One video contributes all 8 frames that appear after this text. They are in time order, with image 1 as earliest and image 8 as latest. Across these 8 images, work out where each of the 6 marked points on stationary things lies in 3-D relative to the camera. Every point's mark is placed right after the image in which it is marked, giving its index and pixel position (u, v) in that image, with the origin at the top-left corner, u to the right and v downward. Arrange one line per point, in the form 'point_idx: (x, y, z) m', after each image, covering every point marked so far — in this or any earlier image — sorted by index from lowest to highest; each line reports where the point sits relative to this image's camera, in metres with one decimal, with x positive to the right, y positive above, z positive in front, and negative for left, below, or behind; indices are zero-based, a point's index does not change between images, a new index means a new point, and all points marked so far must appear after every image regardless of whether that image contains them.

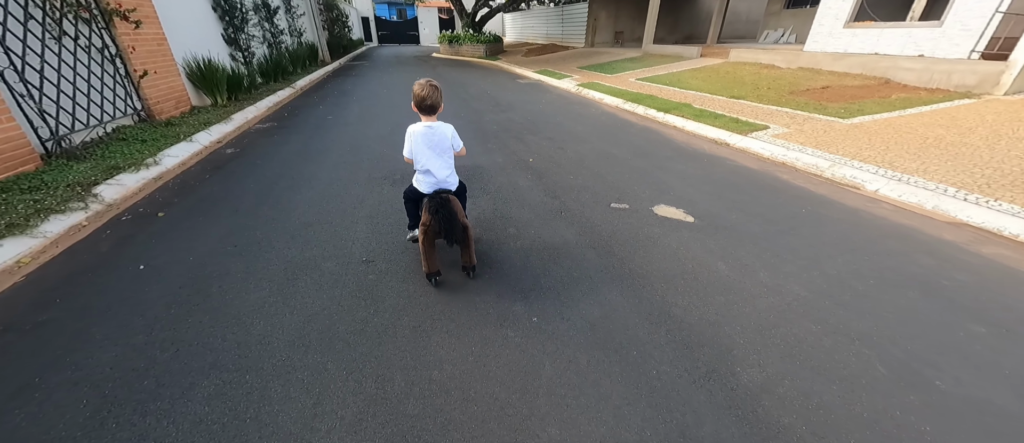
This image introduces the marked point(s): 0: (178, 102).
0: (-5.1, +1.8, +5.9) m
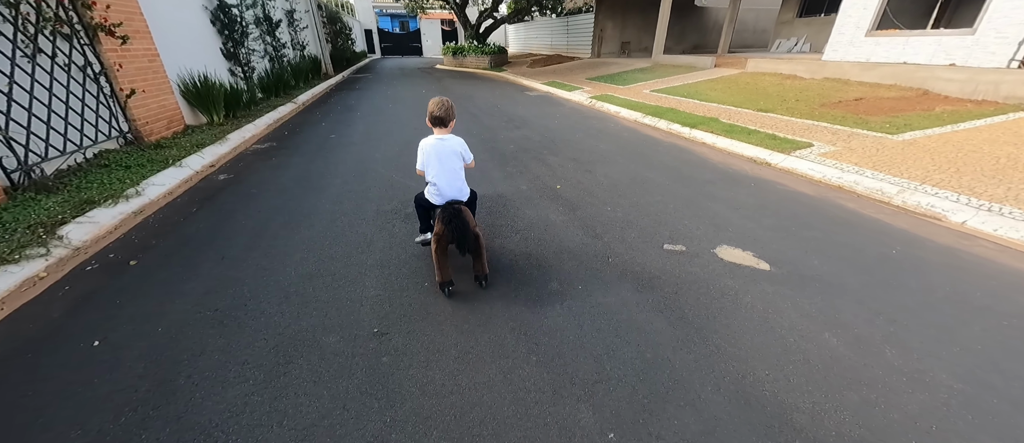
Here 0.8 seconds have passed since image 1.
0: (-4.9, +1.4, +5.5) m
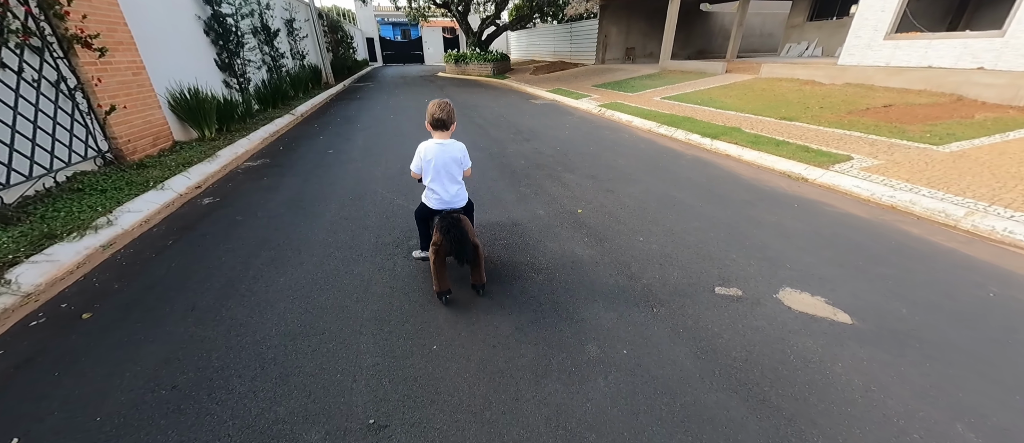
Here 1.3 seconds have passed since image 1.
0: (-4.7, +1.1, +5.1) m
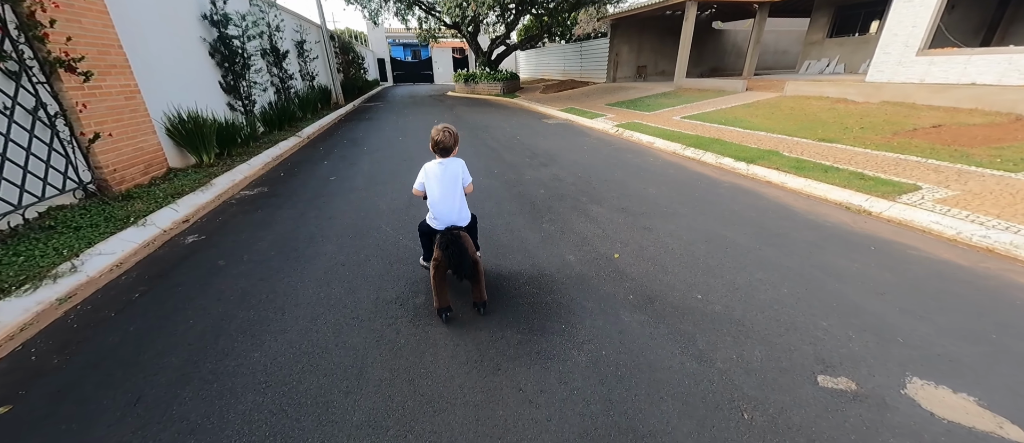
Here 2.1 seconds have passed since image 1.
0: (-4.5, +0.7, +4.8) m
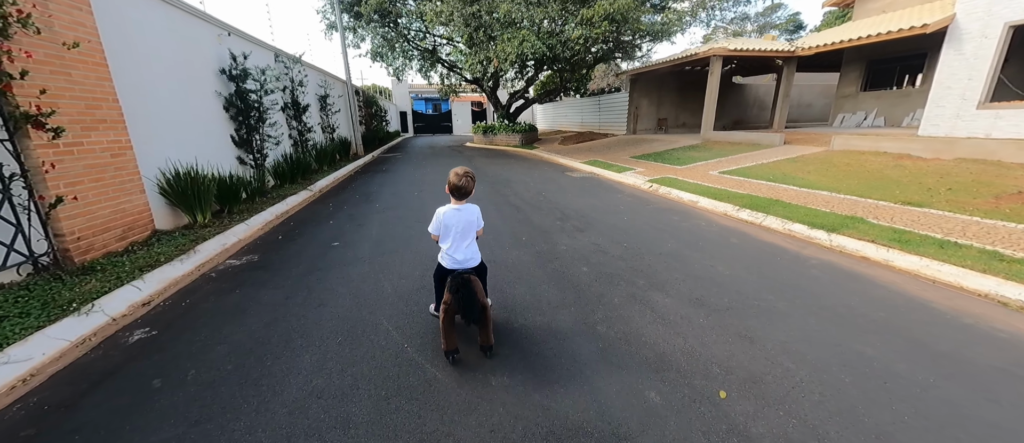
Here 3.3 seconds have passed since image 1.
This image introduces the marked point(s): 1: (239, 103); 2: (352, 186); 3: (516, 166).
0: (-4.2, -0.1, +4.1) m
1: (-4.8, +2.1, +6.7) m
2: (-3.5, +0.8, +8.5) m
3: (+0.1, +1.5, +10.8) m
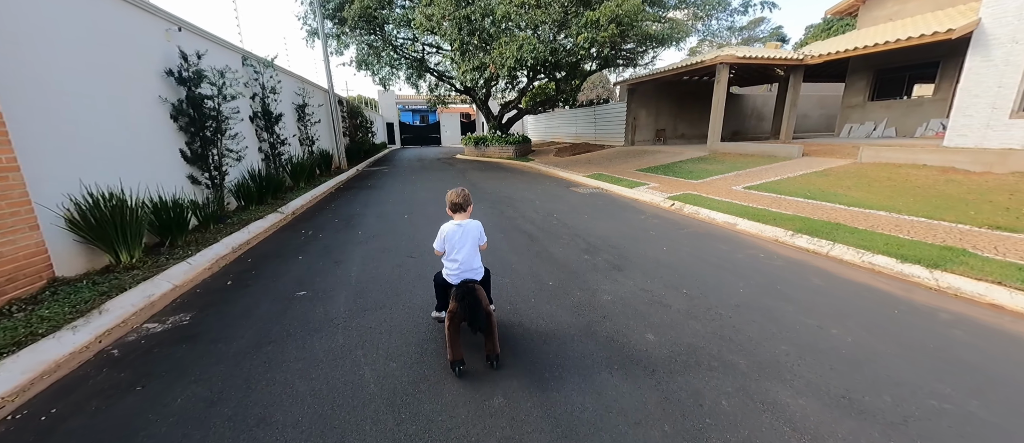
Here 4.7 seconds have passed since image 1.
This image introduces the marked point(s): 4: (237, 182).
0: (-4.0, -0.5, +3.0) m
1: (-4.7, +1.6, +5.6) m
2: (-3.5, +0.3, +7.4) m
3: (+0.1, +1.0, +9.9) m
4: (-4.9, +0.7, +6.8) m
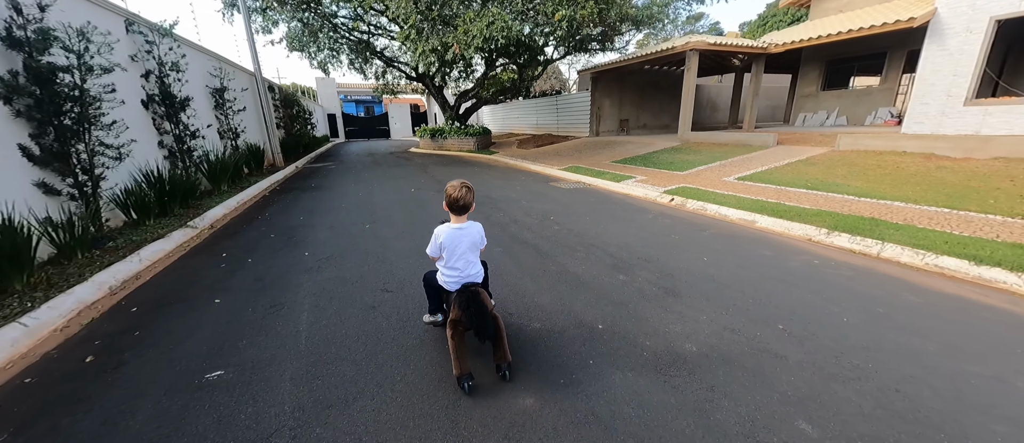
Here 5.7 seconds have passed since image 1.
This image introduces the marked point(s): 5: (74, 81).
0: (-3.7, -0.8, +1.4) m
1: (-4.8, +1.3, +3.9) m
2: (-3.8, +0.1, +5.8) m
3: (-0.6, +1.0, +8.7) m
4: (-5.1, +0.4, +5.0) m
5: (-4.9, +1.6, +4.3) m
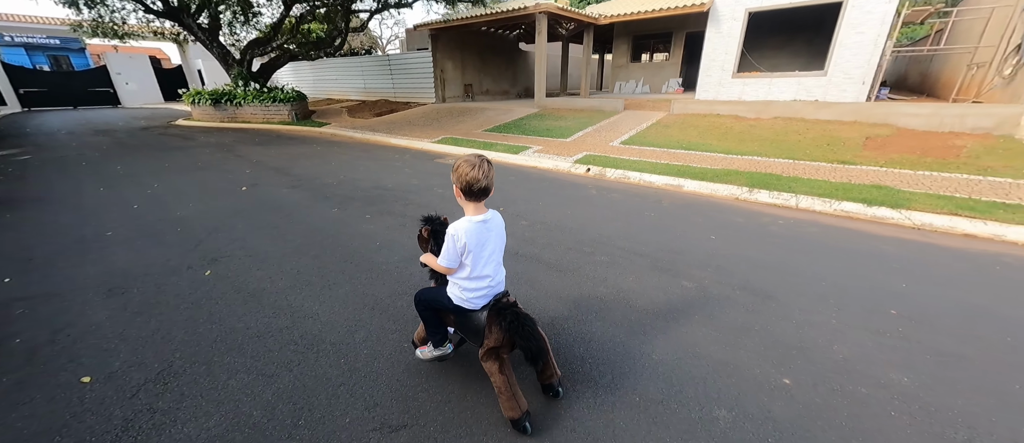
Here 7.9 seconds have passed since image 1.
0: (-2.0, -1.4, -1.2) m
1: (-4.4, +0.6, +0.2) m
2: (-4.3, -0.4, +2.5) m
3: (-3.0, +1.1, +6.5) m
4: (-5.1, -0.3, +1.2) m
5: (-4.7, +0.8, +0.5) m
